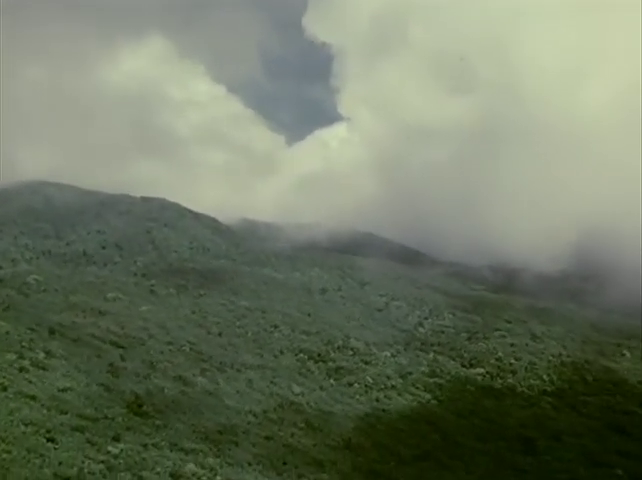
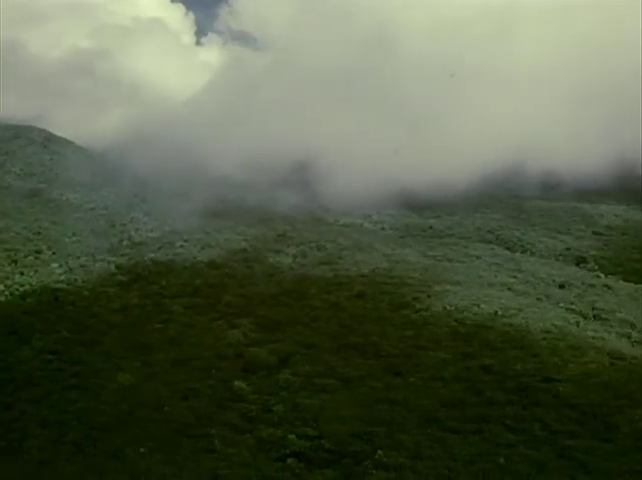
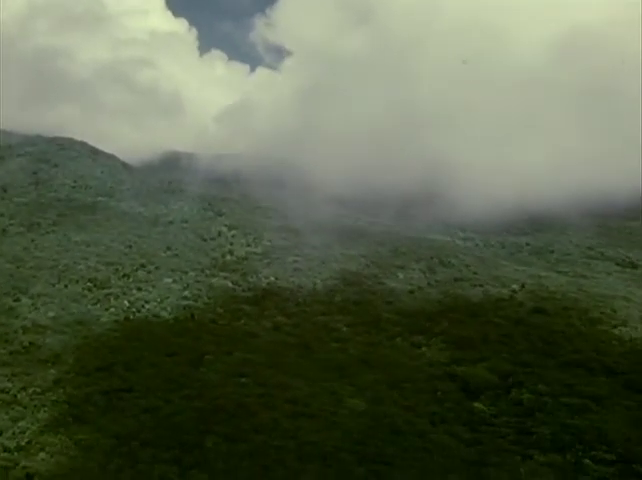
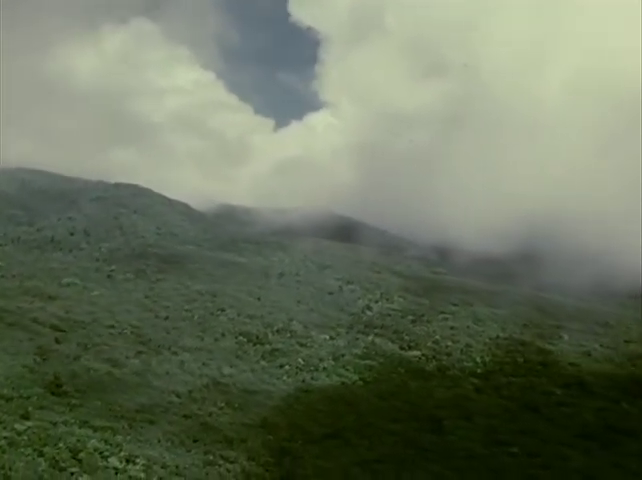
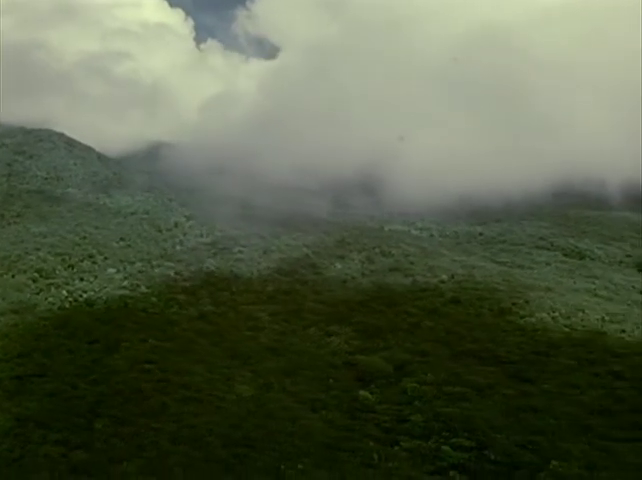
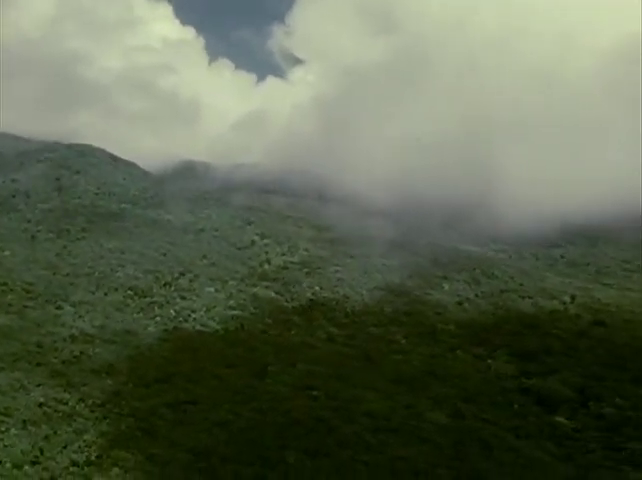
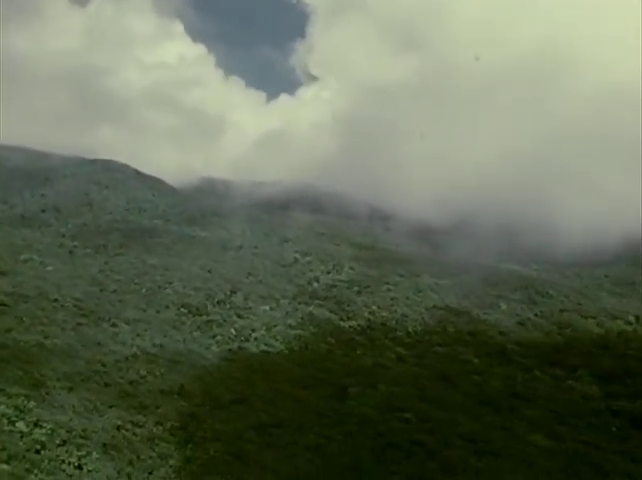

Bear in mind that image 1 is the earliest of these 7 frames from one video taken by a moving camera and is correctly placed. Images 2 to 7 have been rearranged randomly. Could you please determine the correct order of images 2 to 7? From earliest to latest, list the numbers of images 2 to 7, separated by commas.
4, 7, 6, 3, 5, 2
